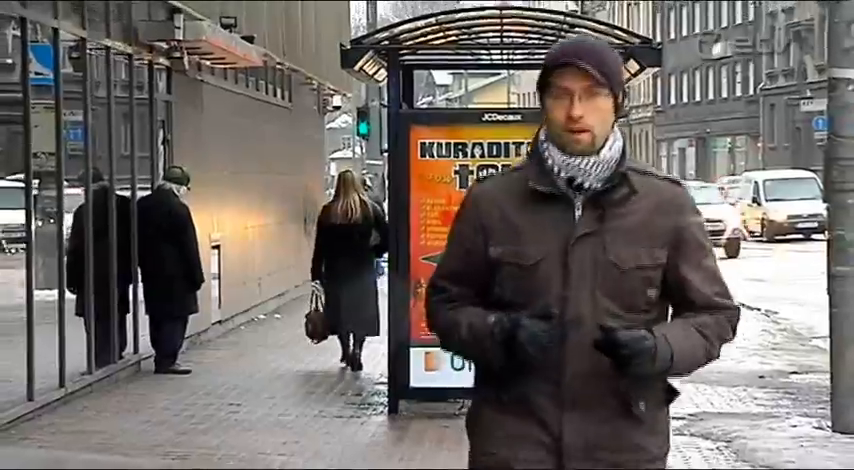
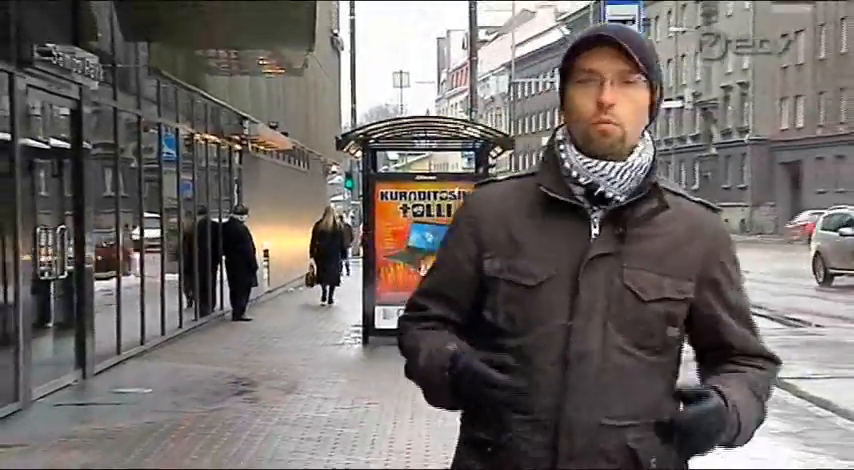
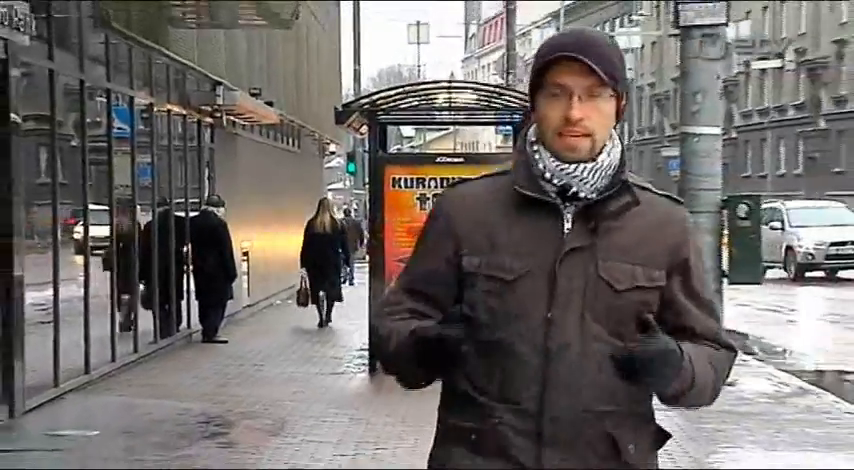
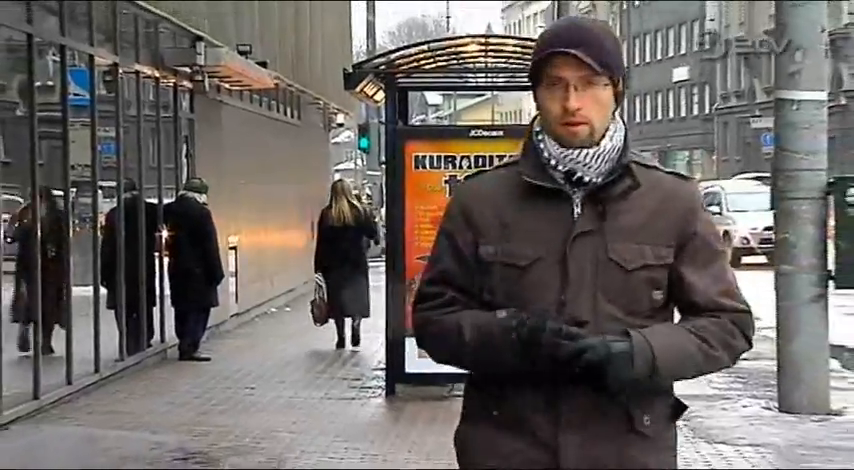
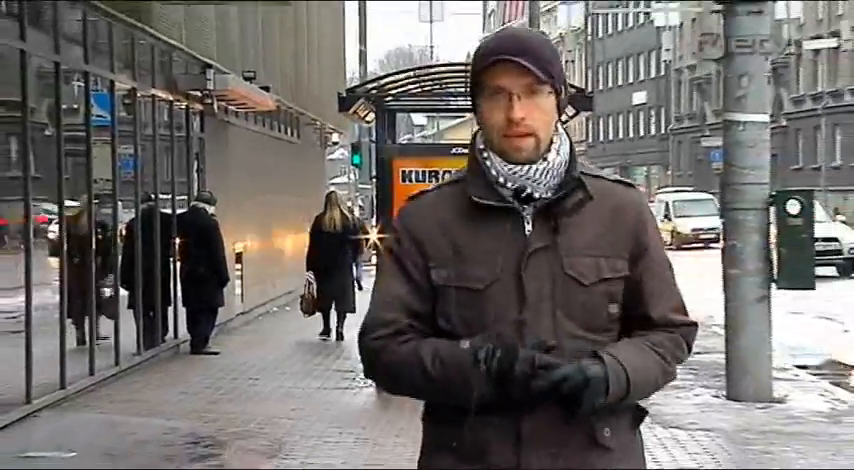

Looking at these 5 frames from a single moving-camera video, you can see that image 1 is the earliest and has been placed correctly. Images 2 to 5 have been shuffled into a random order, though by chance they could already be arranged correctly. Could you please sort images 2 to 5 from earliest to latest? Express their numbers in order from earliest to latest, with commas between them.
4, 5, 3, 2
